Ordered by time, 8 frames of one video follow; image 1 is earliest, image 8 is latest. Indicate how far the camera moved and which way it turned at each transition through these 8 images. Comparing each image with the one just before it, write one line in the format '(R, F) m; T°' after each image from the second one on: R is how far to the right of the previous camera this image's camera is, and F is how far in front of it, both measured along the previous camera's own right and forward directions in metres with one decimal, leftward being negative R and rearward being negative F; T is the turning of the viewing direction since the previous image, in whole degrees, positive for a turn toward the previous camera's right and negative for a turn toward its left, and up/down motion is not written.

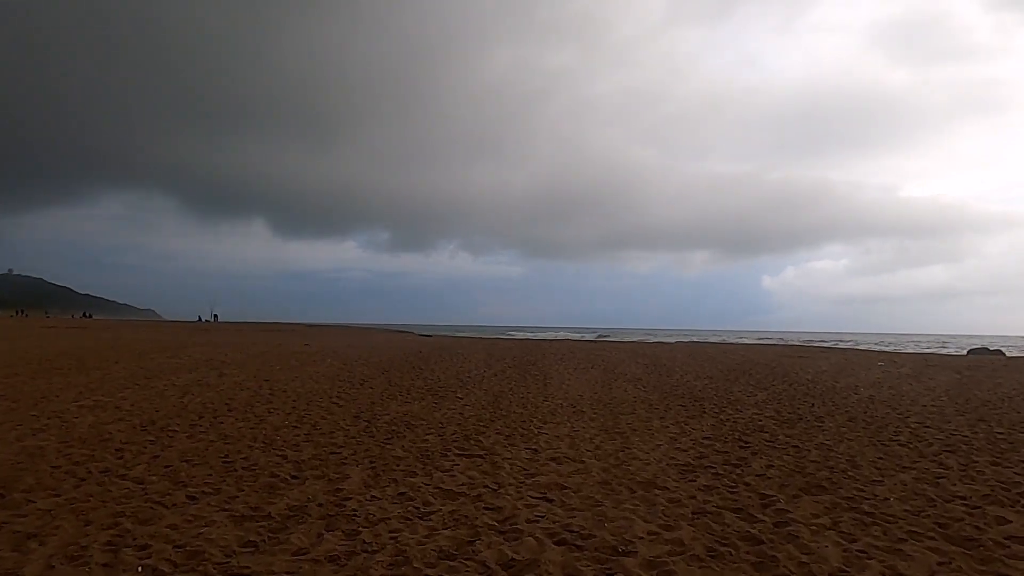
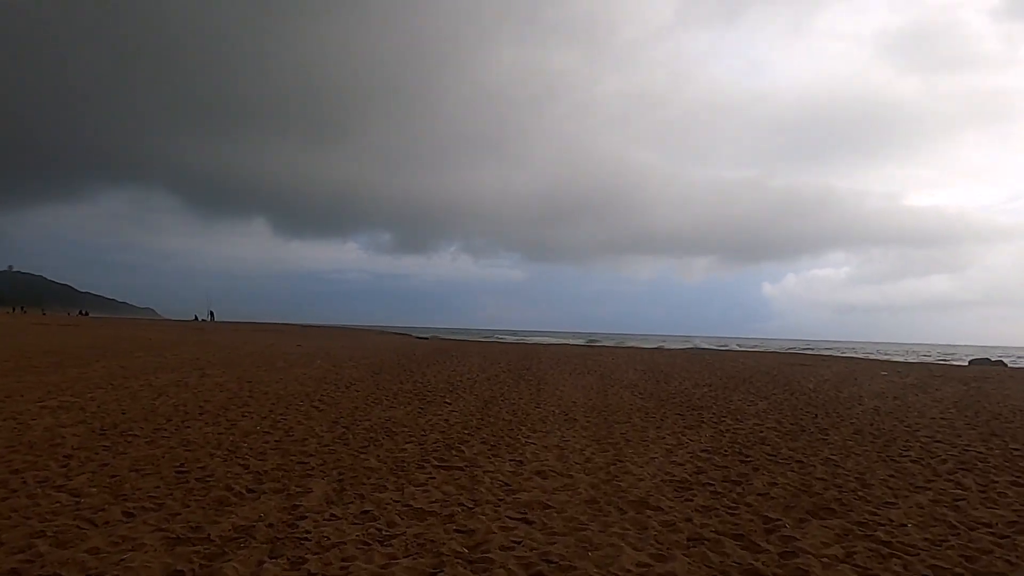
(+0.2, +0.6) m; 0°
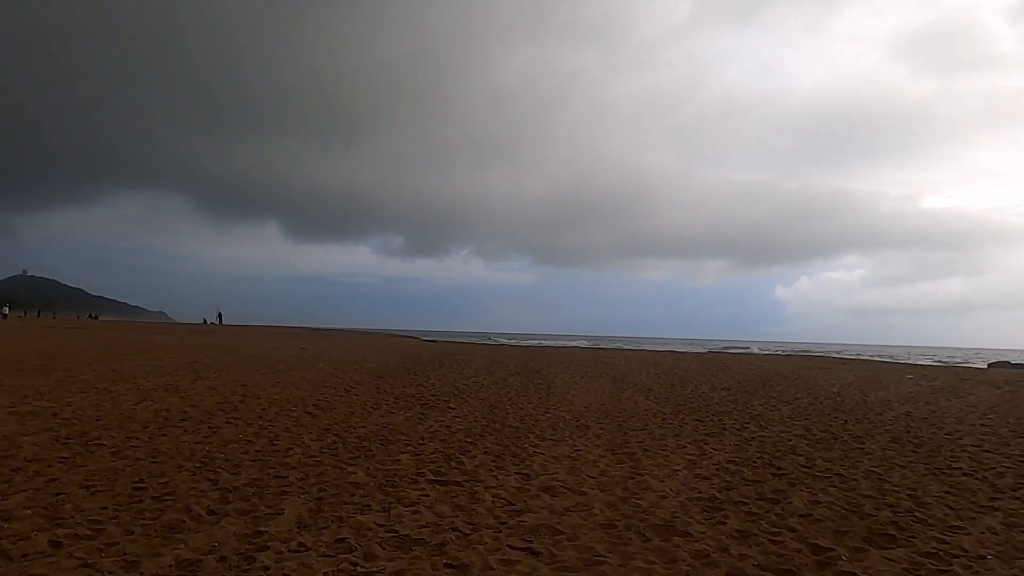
(0.0, +0.8) m; -1°
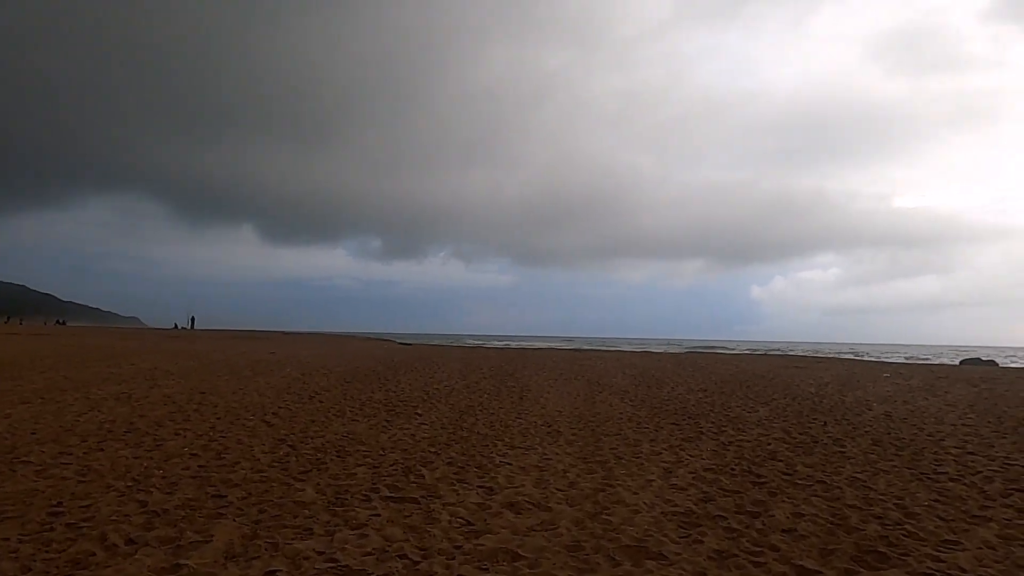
(+0.2, +0.5) m; +2°
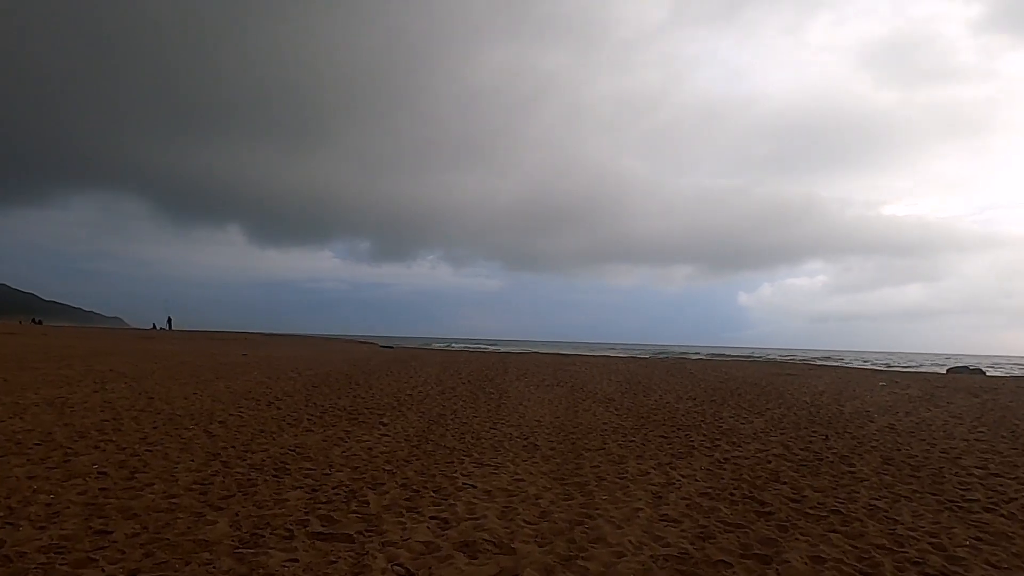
(+0.2, +1.1) m; +1°
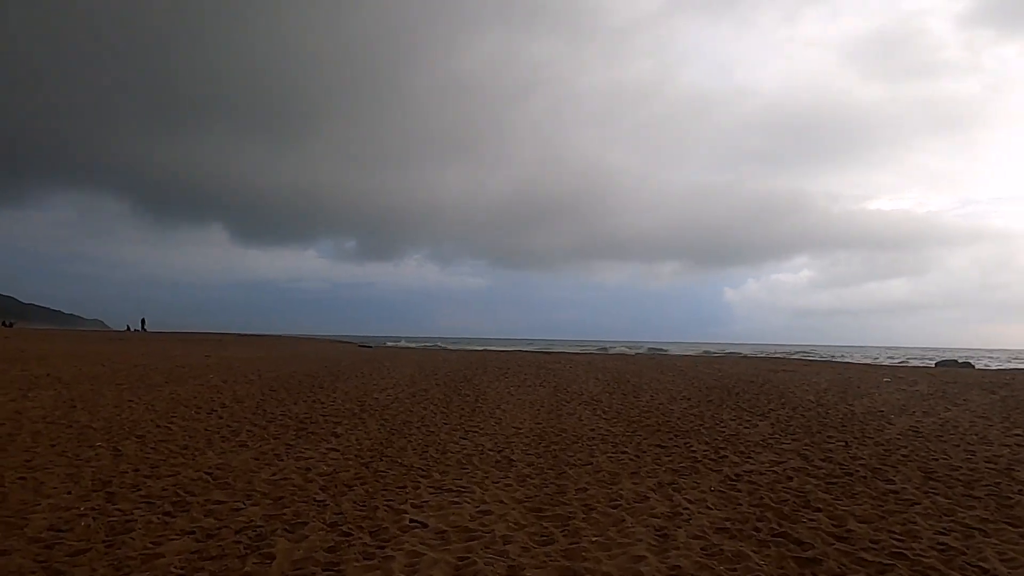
(+0.2, +1.5) m; +1°
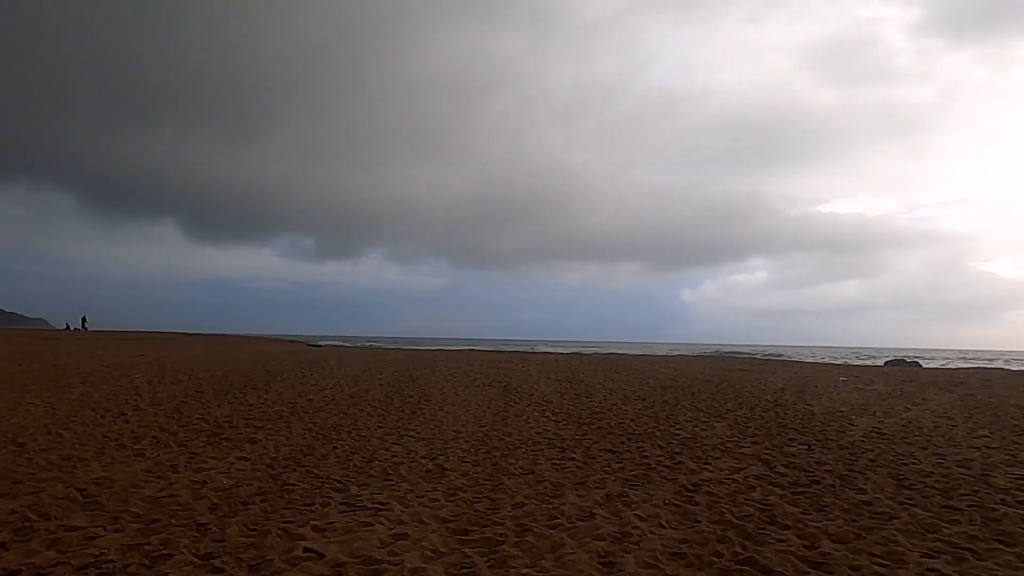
(+0.3, +0.9) m; +4°
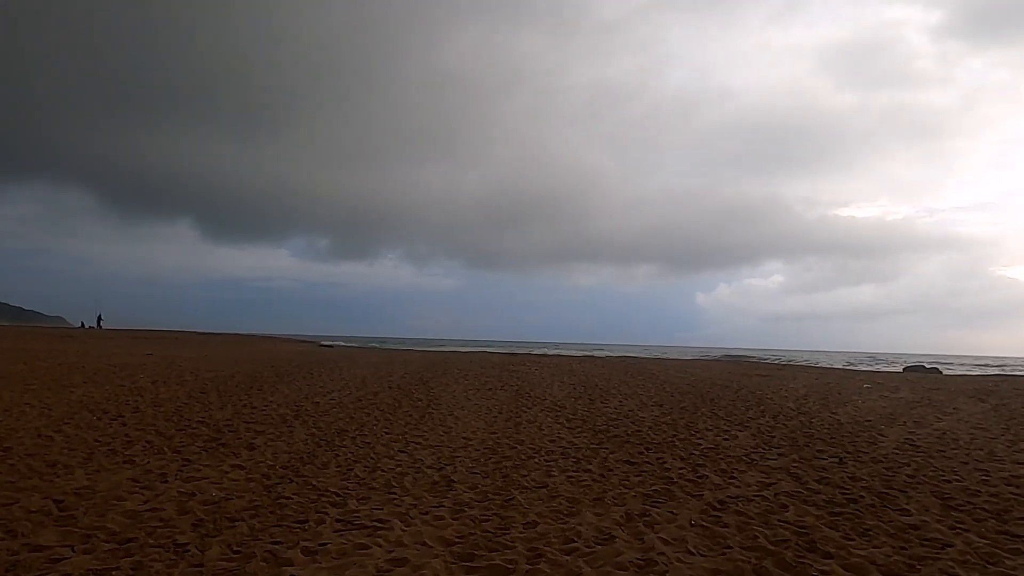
(0.0, +0.5) m; -1°
